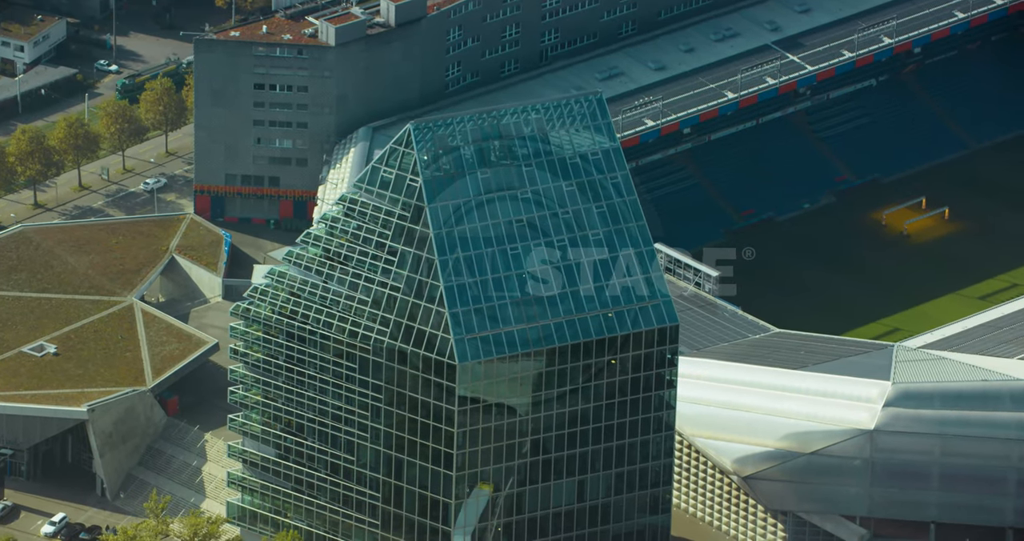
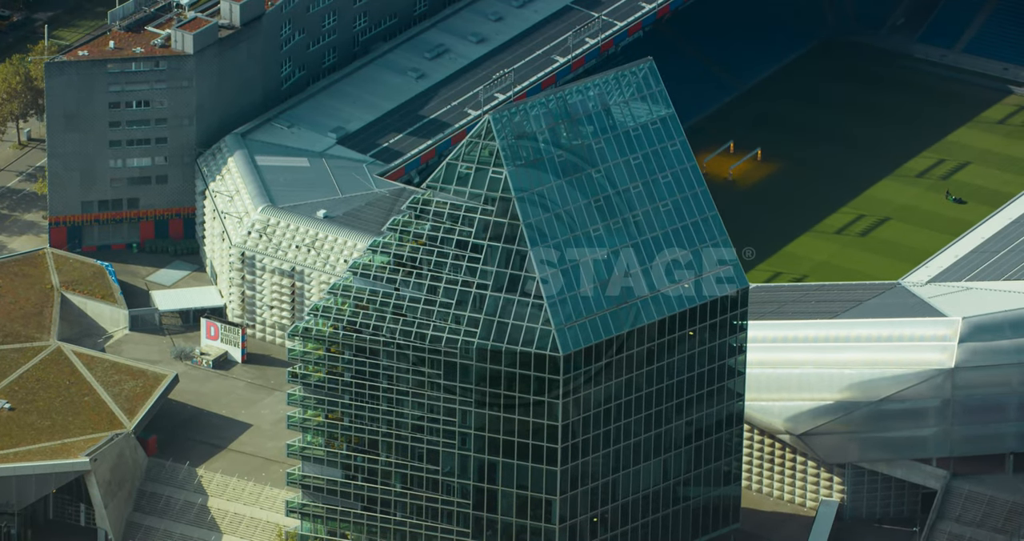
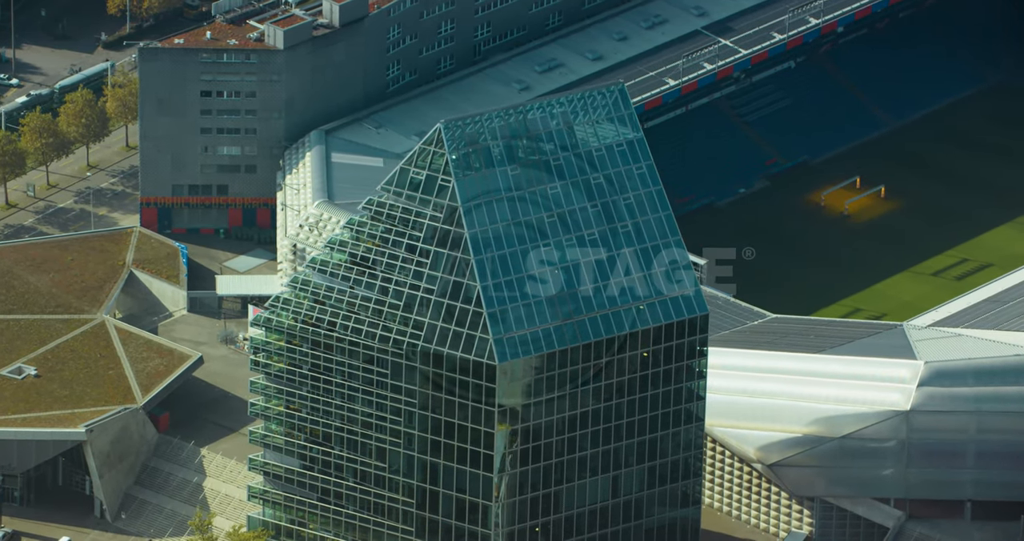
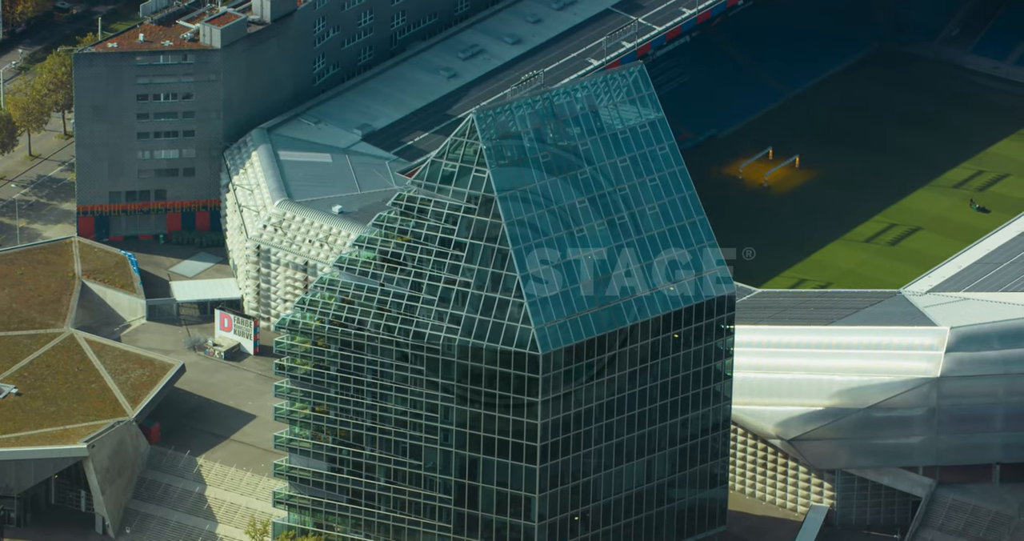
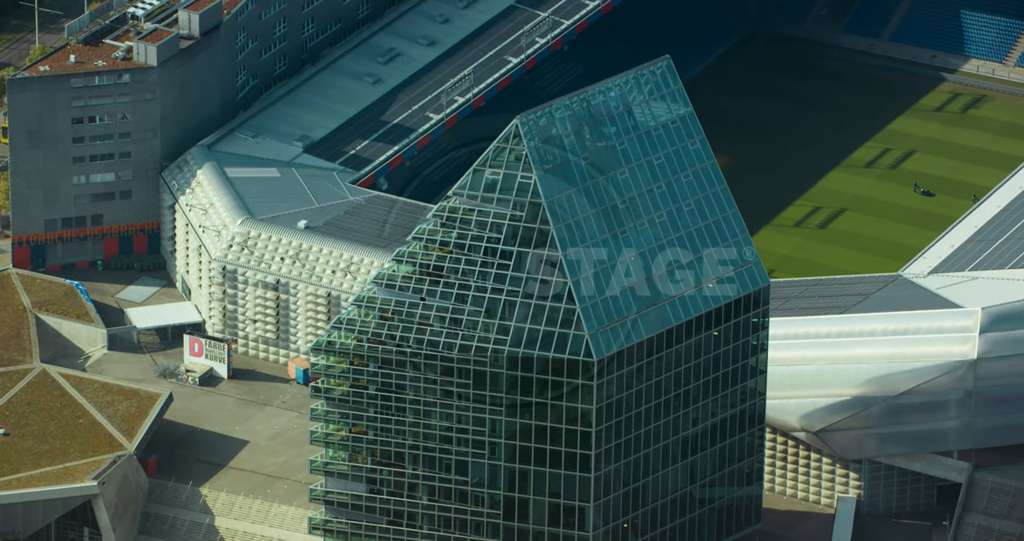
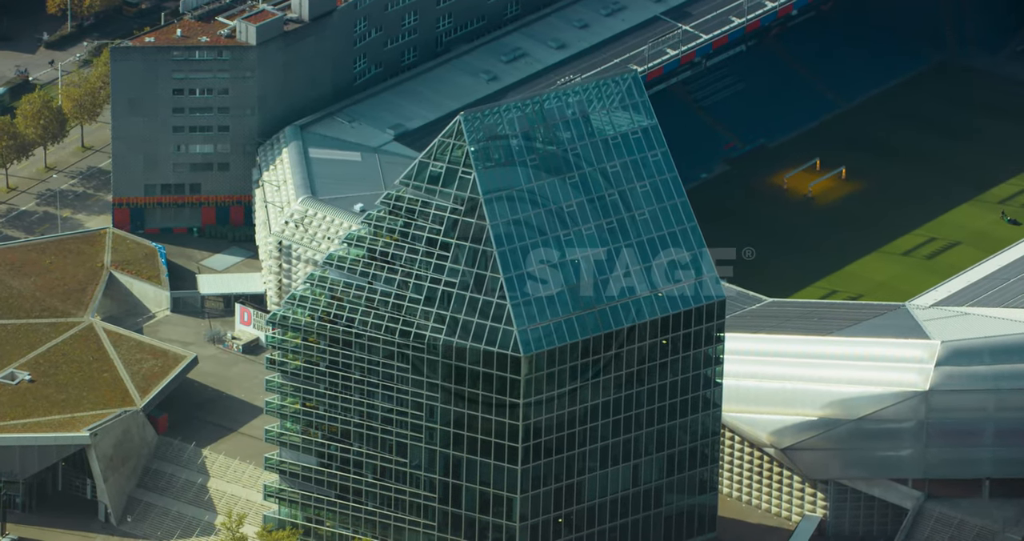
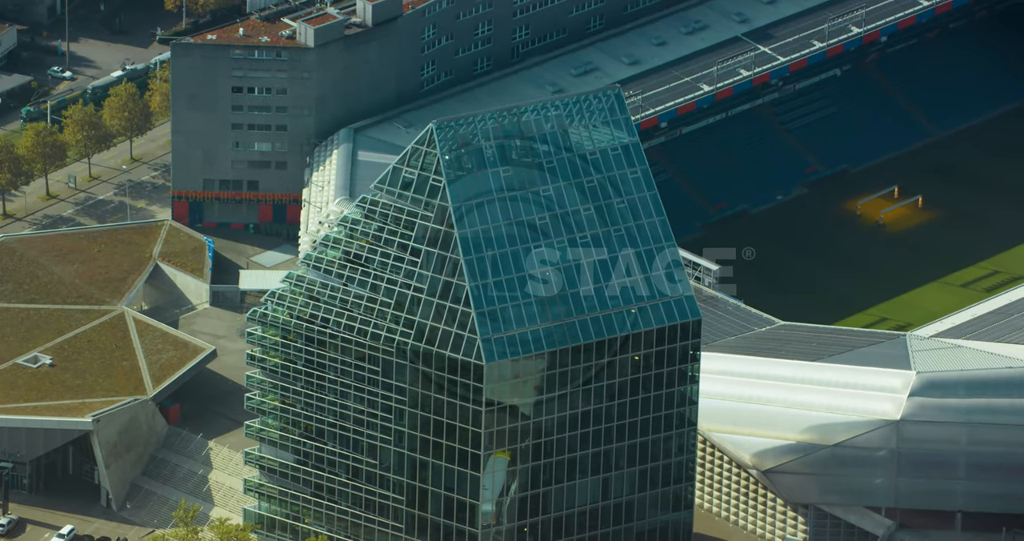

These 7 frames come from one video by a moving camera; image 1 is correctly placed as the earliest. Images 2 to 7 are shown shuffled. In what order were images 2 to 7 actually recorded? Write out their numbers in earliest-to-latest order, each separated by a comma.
7, 3, 6, 4, 2, 5
